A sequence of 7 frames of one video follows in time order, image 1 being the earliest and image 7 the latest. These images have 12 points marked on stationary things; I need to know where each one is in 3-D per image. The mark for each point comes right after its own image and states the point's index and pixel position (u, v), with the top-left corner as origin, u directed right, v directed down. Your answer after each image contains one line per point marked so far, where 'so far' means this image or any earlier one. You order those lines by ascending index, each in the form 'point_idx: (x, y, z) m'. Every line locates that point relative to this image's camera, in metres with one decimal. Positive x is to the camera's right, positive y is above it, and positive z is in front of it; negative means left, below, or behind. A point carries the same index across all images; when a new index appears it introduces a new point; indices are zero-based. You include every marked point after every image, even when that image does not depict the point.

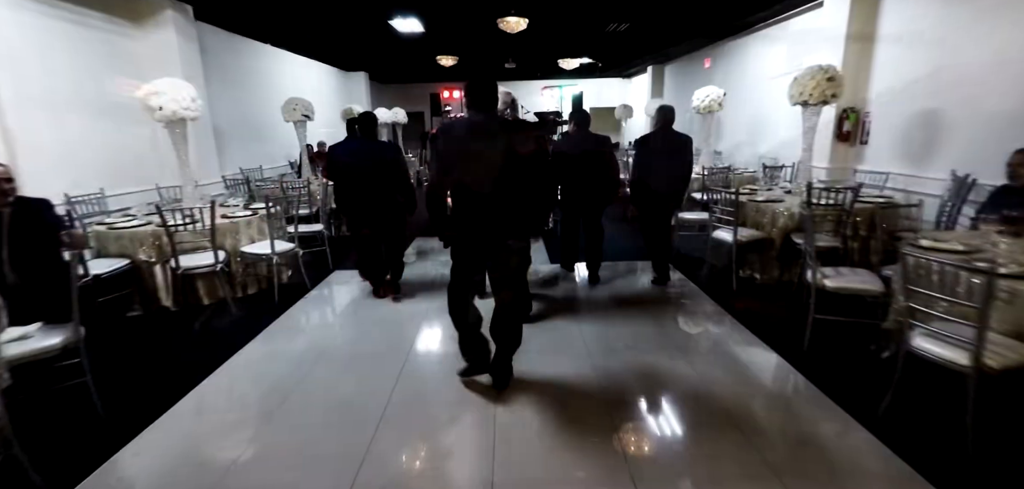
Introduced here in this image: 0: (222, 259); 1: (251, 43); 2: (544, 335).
0: (-2.3, -0.1, +3.4) m
1: (-4.0, +3.1, +6.7) m
2: (+0.2, -0.6, +3.5) m
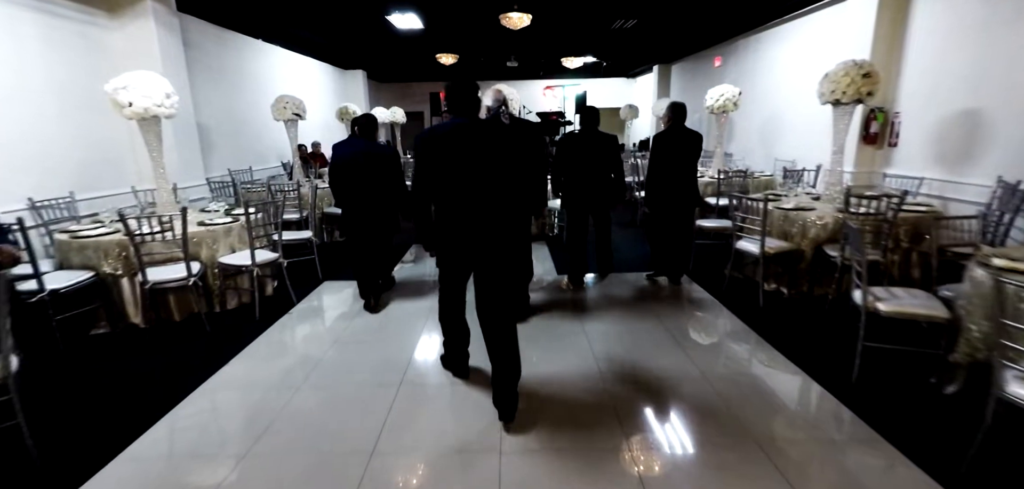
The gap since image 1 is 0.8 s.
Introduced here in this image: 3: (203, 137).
0: (-2.2, -0.2, +3.1) m
1: (-4.0, +3.0, +6.4) m
2: (+0.3, -0.7, +3.2) m
3: (-3.9, +1.4, +5.6) m
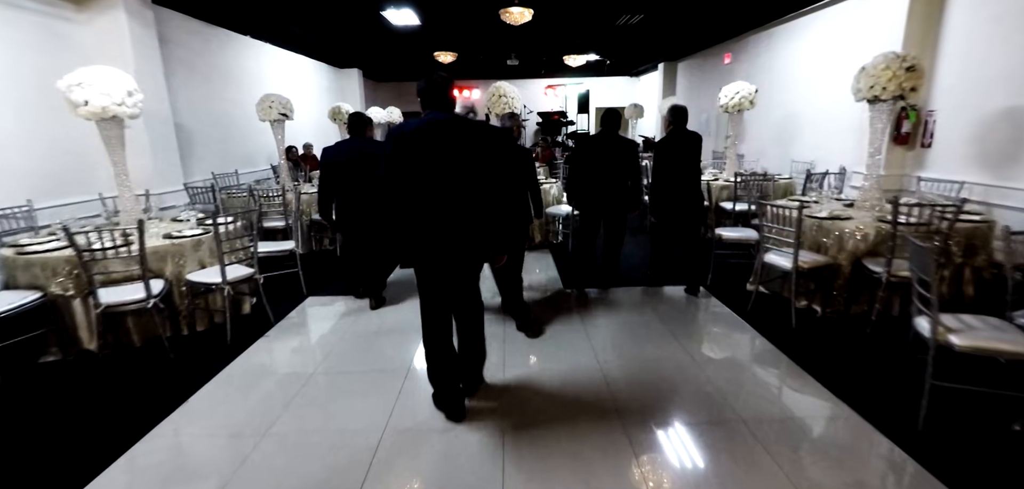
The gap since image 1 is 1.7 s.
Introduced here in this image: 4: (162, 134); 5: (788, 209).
0: (-2.2, -0.3, +2.7) m
1: (-4.0, +2.9, +6.0) m
2: (+0.3, -0.8, +2.8) m
3: (-3.9, +1.3, +5.2) m
4: (-3.6, +1.1, +4.6) m
5: (+2.0, +0.3, +3.2) m
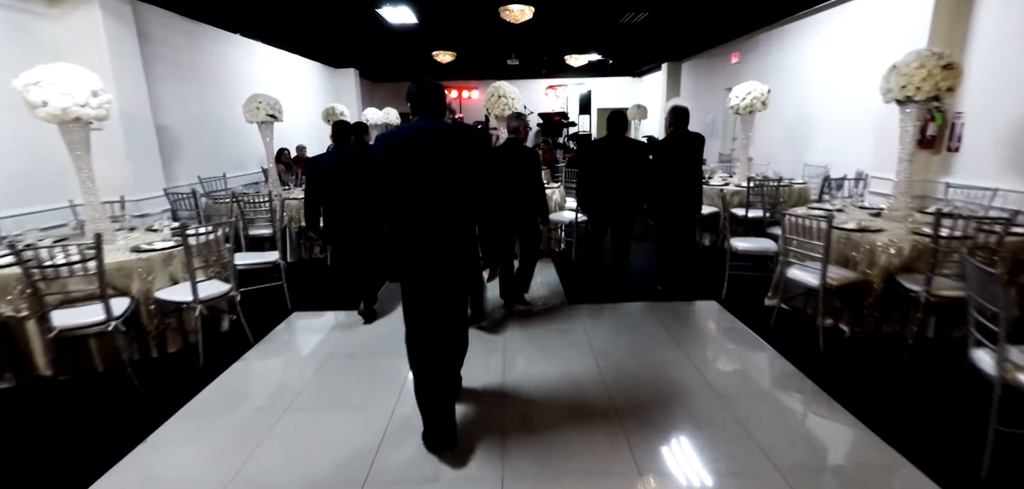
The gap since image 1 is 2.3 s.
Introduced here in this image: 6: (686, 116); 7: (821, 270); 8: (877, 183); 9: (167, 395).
0: (-2.2, -0.4, +2.5) m
1: (-4.0, +2.8, +5.7) m
2: (+0.3, -0.9, +2.6) m
3: (-3.9, +1.2, +4.9) m
4: (-3.6, +1.1, +4.3) m
5: (+2.0, +0.2, +2.9) m
6: (+1.5, +1.1, +3.9) m
7: (+2.0, -0.2, +2.8) m
8: (+3.8, +0.6, +4.6) m
9: (-2.0, -0.9, +2.5) m
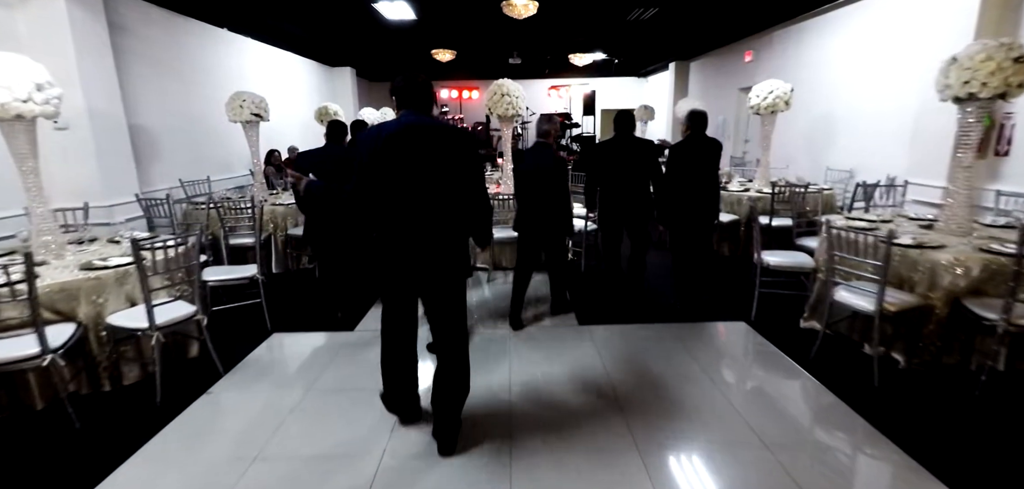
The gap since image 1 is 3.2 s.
0: (-2.2, -0.5, +2.1) m
1: (-3.9, +2.7, +5.4) m
2: (+0.3, -1.0, +2.2) m
3: (-3.9, +1.1, +4.6) m
4: (-3.6, +1.0, +3.9) m
5: (+2.0, +0.1, +2.5) m
6: (+1.6, +1.0, +3.5) m
7: (+2.0, -0.3, +2.4) m
8: (+3.8, +0.5, +4.3) m
9: (-2.0, -1.0, +2.2) m
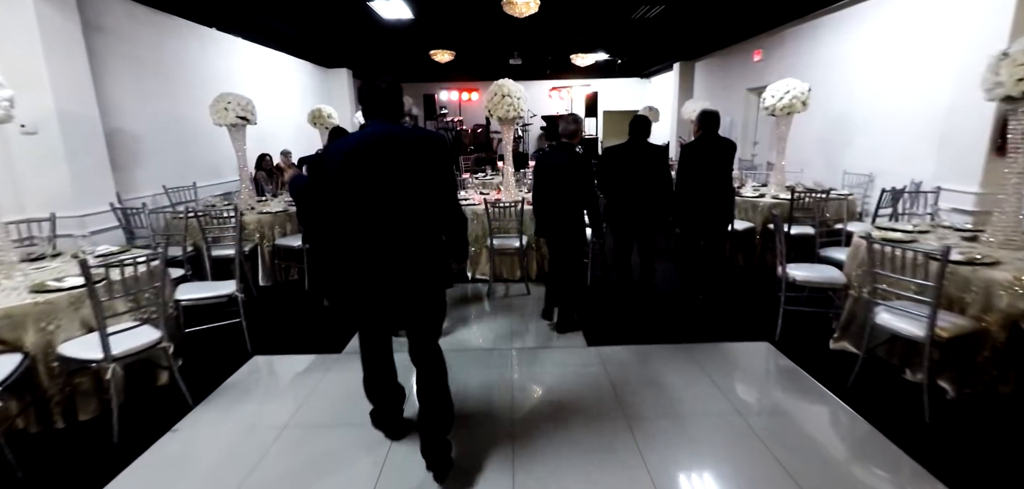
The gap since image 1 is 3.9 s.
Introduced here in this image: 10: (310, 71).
0: (-2.1, -0.6, +1.8) m
1: (-3.9, +2.6, +5.1) m
2: (+0.3, -1.0, +1.9) m
3: (-3.9, +1.0, +4.3) m
4: (-3.6, +0.9, +3.7) m
5: (+2.0, 0.0, +2.3) m
6: (+1.6, +0.9, +3.2) m
7: (+2.0, -0.3, +2.1) m
8: (+3.9, +0.4, +4.0) m
9: (-1.9, -1.1, +1.9) m
10: (-3.9, +3.4, +8.5) m
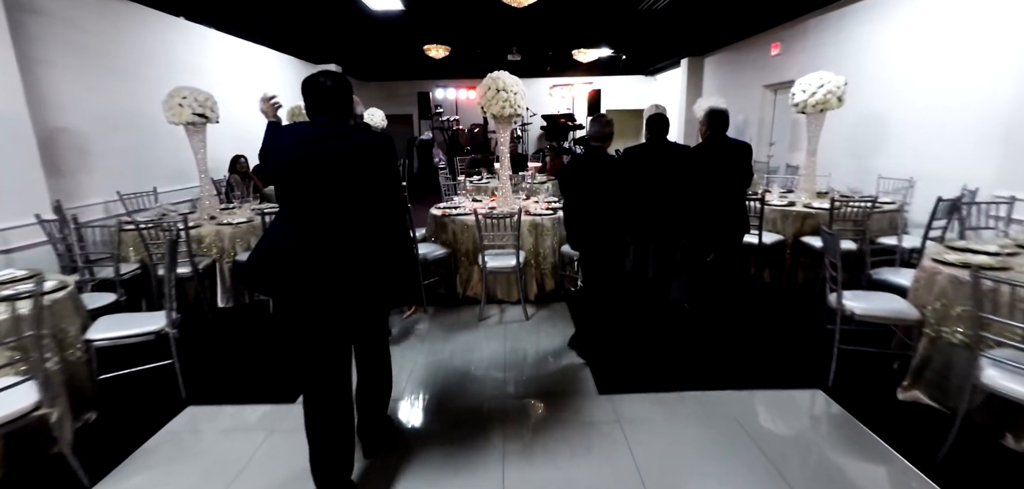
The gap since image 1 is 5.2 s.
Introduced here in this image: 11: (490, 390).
0: (-2.2, -0.7, +1.3) m
1: (-3.9, +2.4, +4.6) m
2: (+0.3, -1.2, +1.4) m
3: (-3.9, +0.8, +3.8) m
4: (-3.6, +0.7, +3.1) m
5: (+2.0, -0.2, +1.7) m
6: (+1.5, +0.8, +2.7) m
7: (+2.0, -0.5, +1.6) m
8: (+3.8, +0.3, +3.5) m
9: (-2.0, -1.2, +1.4) m
10: (-4.0, +3.2, +8.0) m
11: (-0.1, -0.9, +2.6) m
